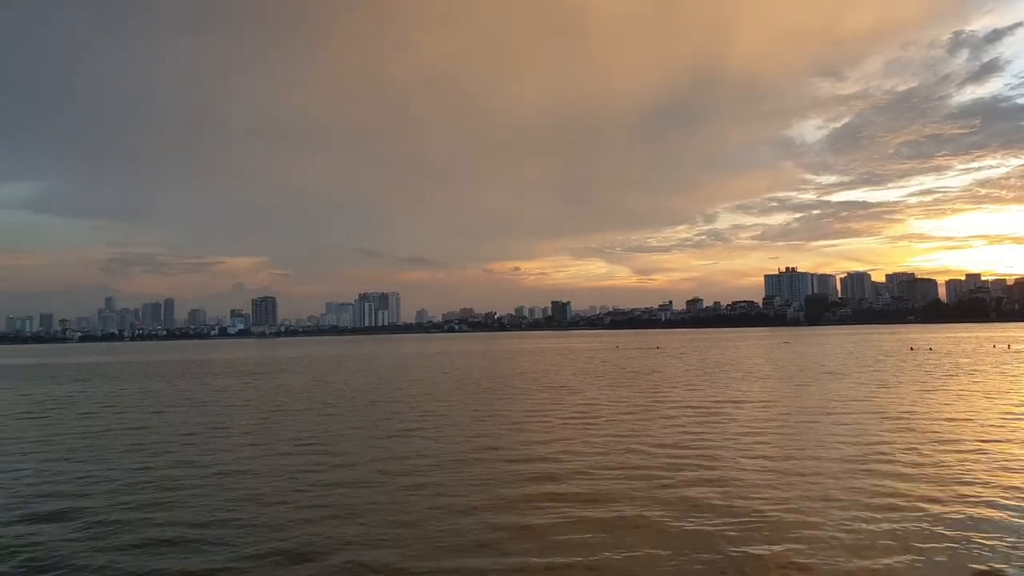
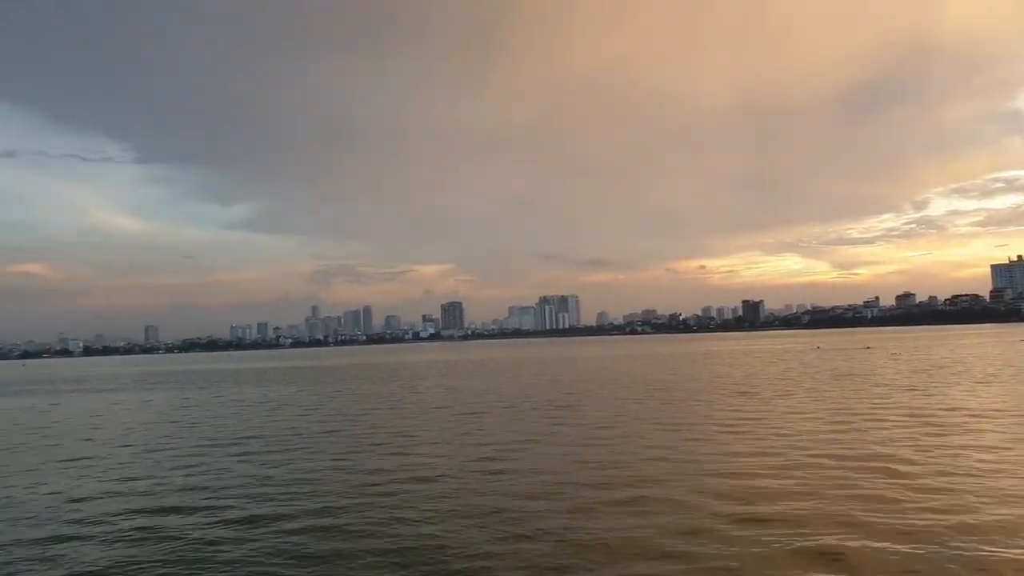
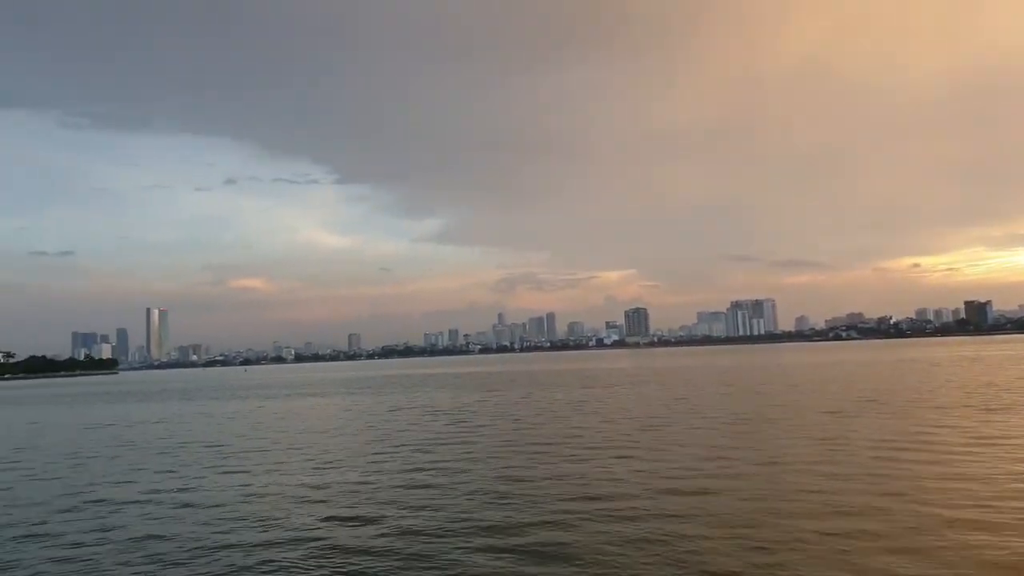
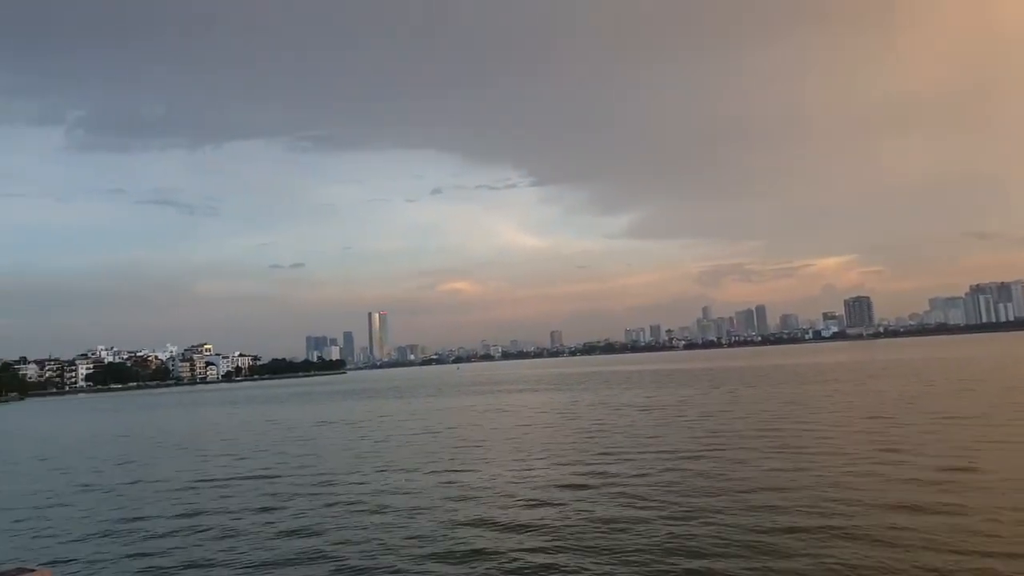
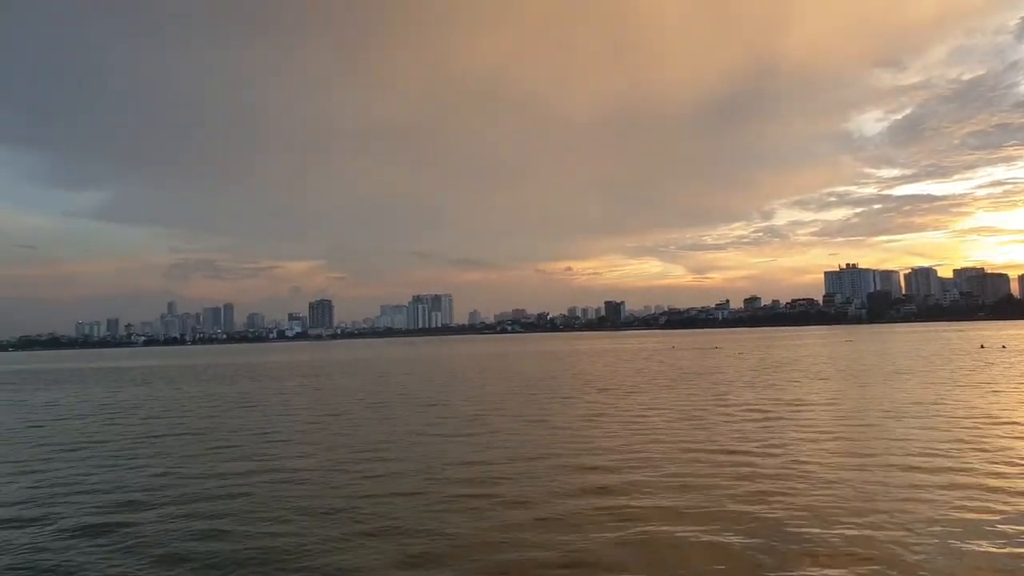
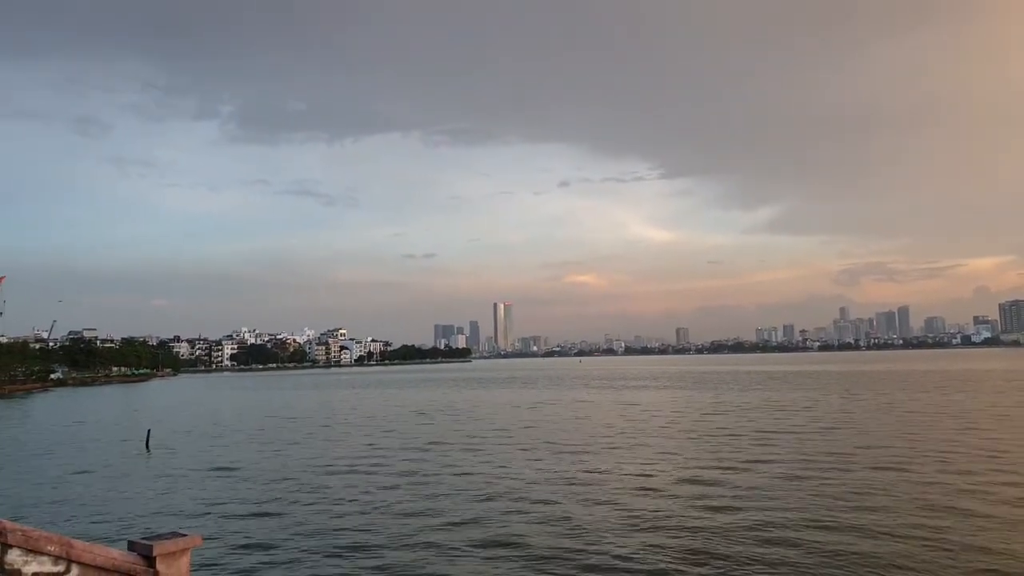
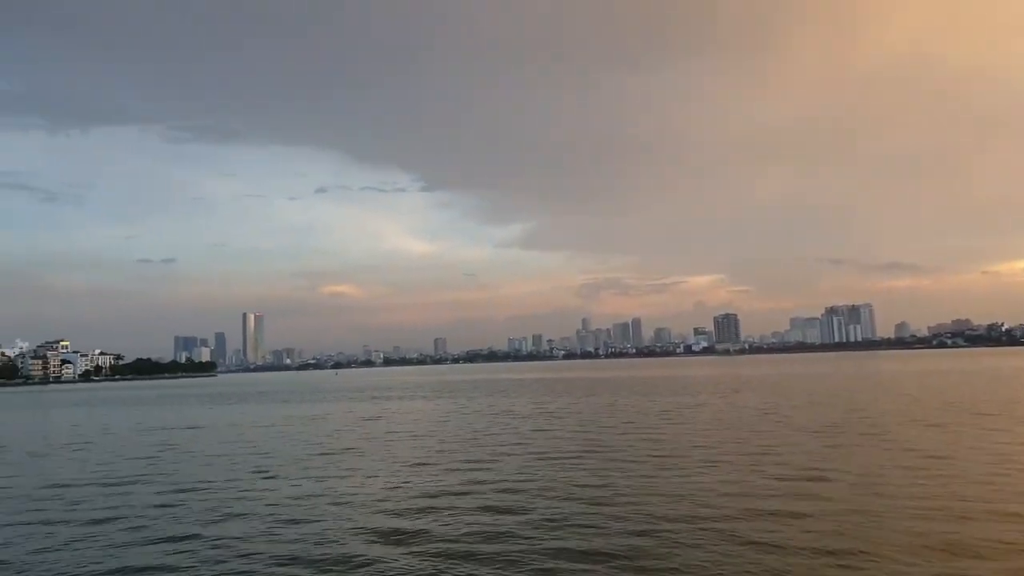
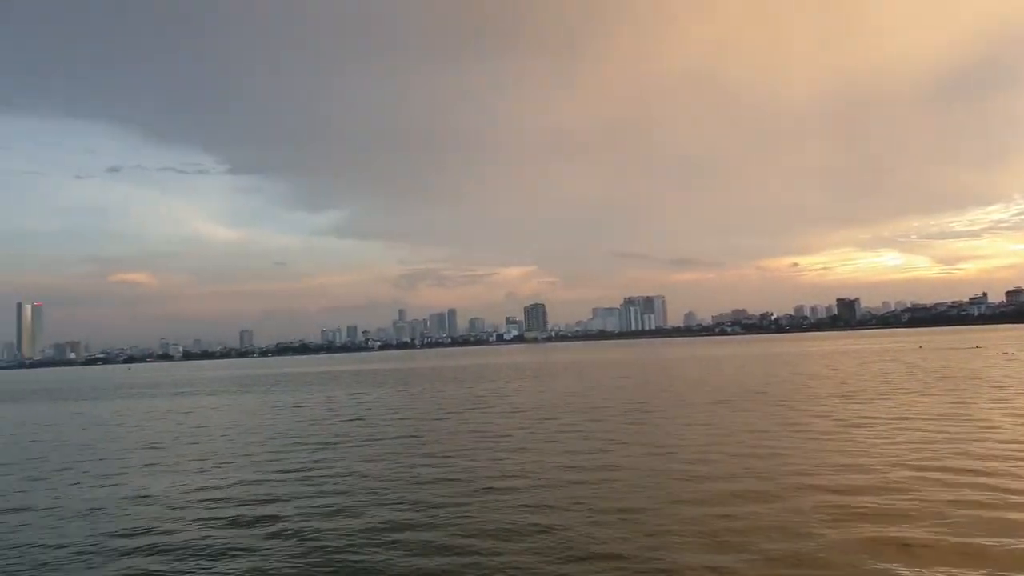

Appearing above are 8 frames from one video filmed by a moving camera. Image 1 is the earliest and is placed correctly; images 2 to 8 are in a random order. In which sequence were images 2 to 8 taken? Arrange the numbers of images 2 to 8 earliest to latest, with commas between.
5, 2, 8, 3, 7, 4, 6
